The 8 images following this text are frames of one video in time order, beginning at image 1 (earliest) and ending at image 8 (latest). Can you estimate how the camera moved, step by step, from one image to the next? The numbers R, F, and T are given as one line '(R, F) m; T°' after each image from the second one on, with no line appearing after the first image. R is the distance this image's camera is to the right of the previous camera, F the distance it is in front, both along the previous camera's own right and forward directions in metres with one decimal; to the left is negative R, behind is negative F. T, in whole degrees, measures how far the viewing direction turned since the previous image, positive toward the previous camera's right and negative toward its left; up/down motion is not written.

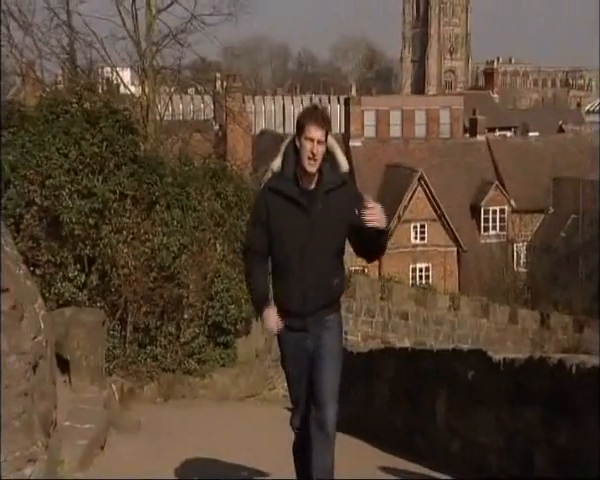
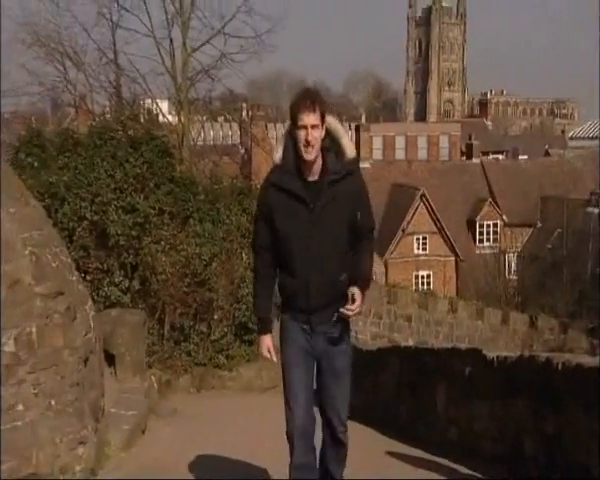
(-0.2, -0.7) m; -1°
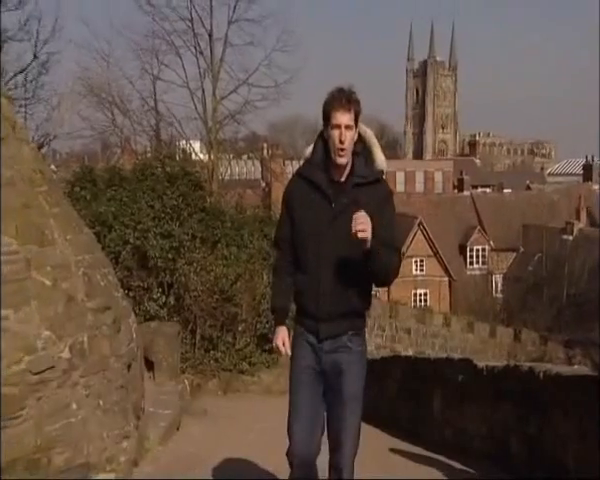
(-0.2, -0.9) m; 0°
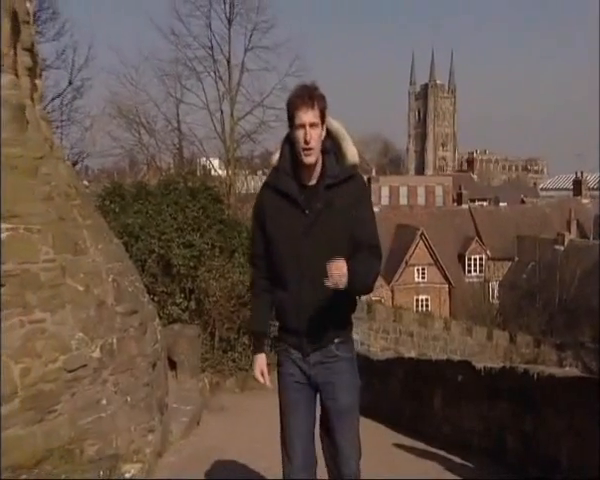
(-0.1, -0.5) m; -1°
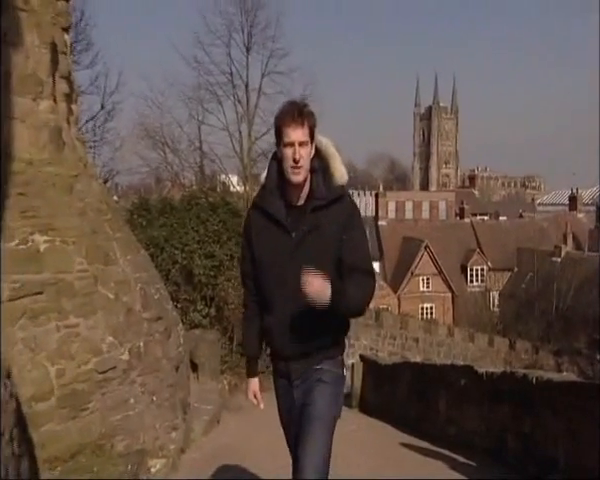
(-0.2, -0.5) m; -1°
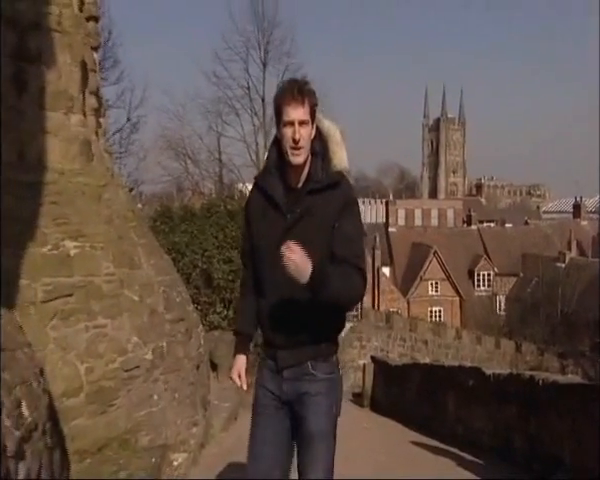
(-0.2, -0.4) m; -1°
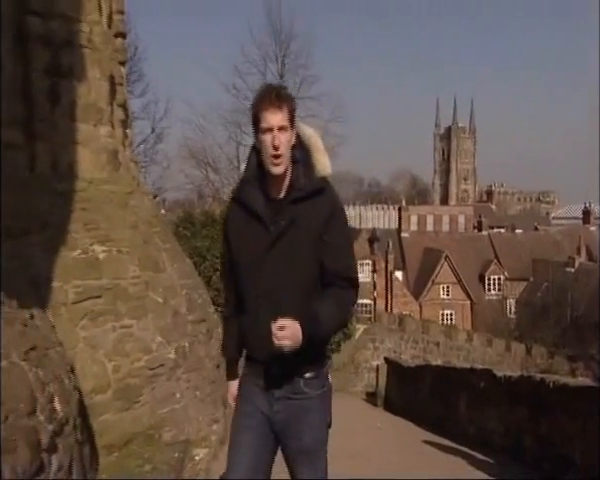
(-0.2, -0.3) m; -1°
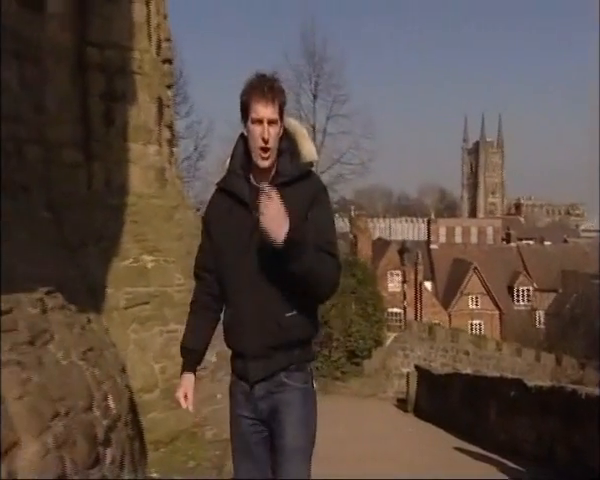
(-0.3, -0.5) m; -3°
